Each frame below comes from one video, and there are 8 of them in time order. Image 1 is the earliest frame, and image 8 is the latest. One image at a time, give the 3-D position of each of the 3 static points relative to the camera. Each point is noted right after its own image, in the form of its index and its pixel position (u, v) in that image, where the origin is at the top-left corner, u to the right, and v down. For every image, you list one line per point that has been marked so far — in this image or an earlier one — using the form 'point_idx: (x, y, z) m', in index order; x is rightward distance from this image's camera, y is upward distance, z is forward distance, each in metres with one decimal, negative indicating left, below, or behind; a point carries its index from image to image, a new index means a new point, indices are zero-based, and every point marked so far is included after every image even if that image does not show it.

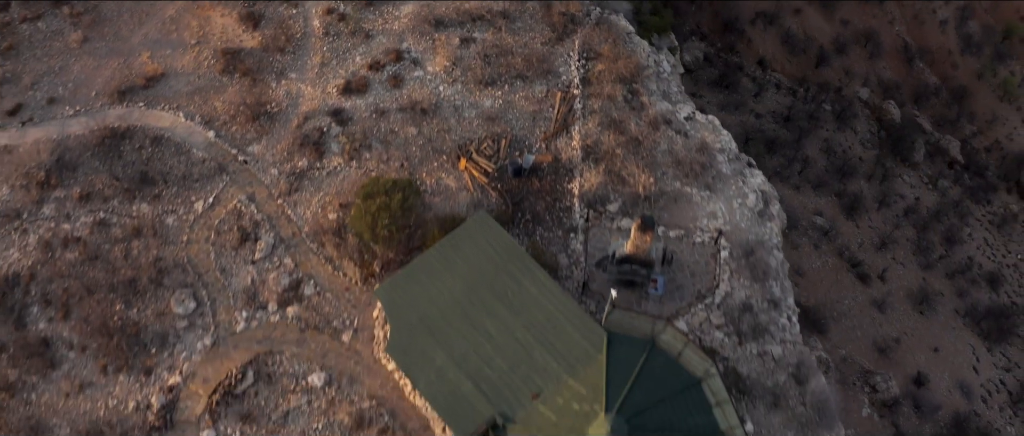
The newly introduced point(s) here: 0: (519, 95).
0: (+0.2, +2.9, +15.8) m
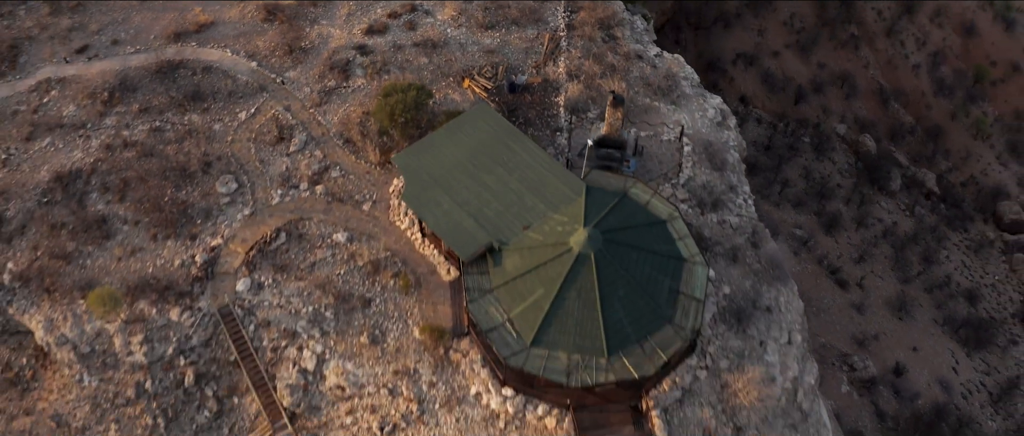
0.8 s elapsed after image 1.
0: (+0.1, +4.8, +18.5) m
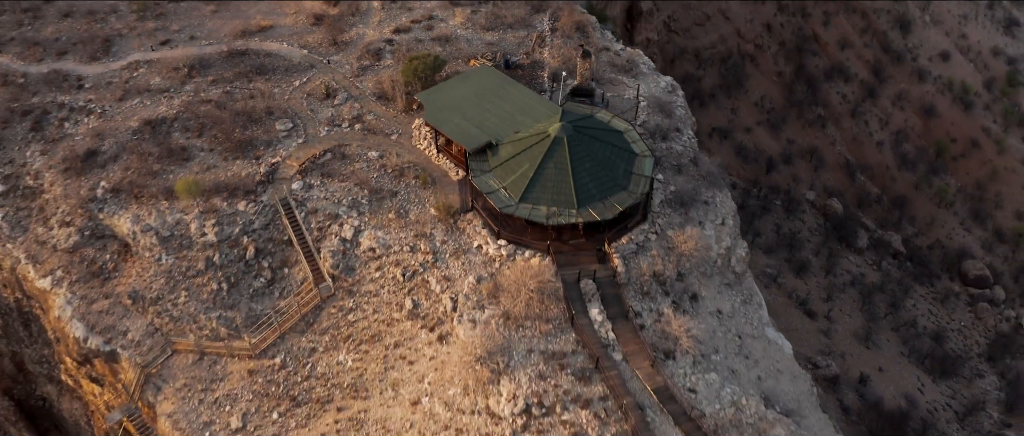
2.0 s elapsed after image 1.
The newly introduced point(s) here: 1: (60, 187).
0: (0.0, +6.0, +23.3) m
1: (-12.6, +1.0, +19.6) m
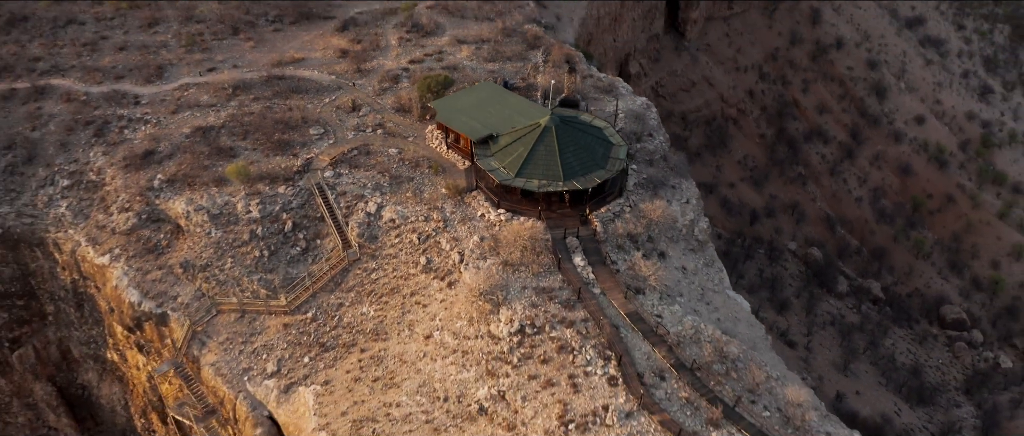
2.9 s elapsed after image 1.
0: (-0.1, +5.9, +27.0) m
1: (-12.7, +1.4, +22.8) m
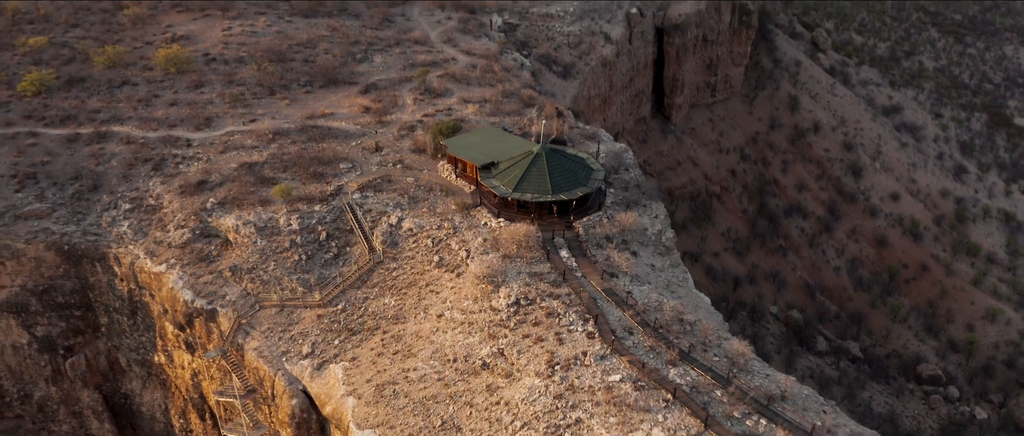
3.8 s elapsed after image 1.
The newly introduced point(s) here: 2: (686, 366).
0: (-0.2, +4.5, +31.7) m
1: (-12.7, +0.6, +26.8) m
2: (+4.2, -3.6, +17.1) m
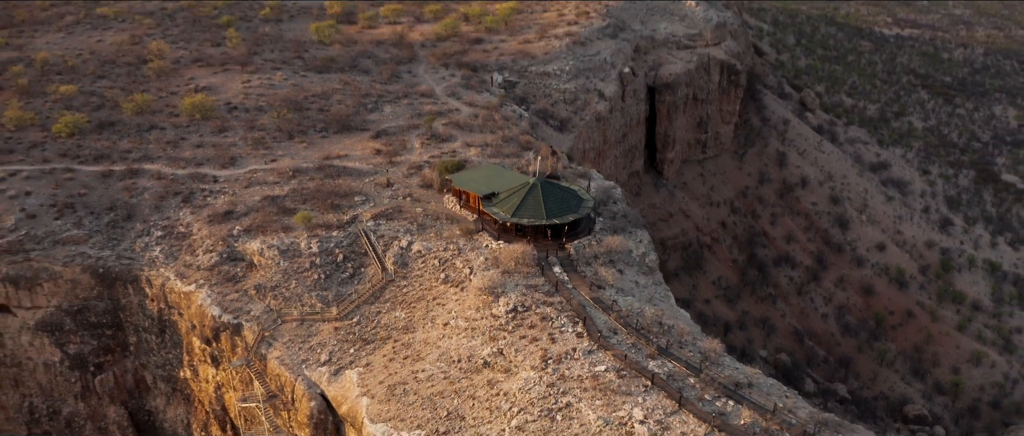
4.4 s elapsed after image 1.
0: (-0.2, +2.9, +34.6) m
1: (-12.8, -0.5, +29.5) m
2: (+4.2, -3.9, +19.5) m
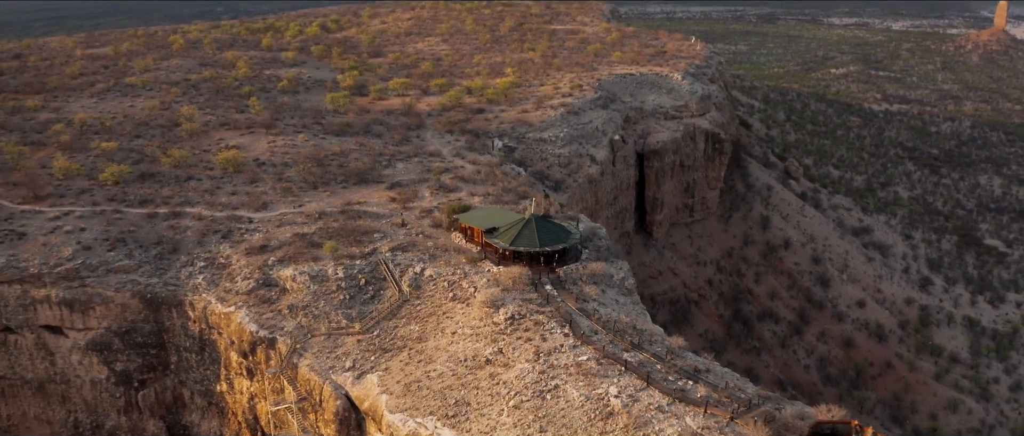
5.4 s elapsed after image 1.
0: (-0.3, +0.7, +39.3) m
1: (-12.9, -2.1, +33.7) m
2: (+4.1, -4.5, +23.5) m
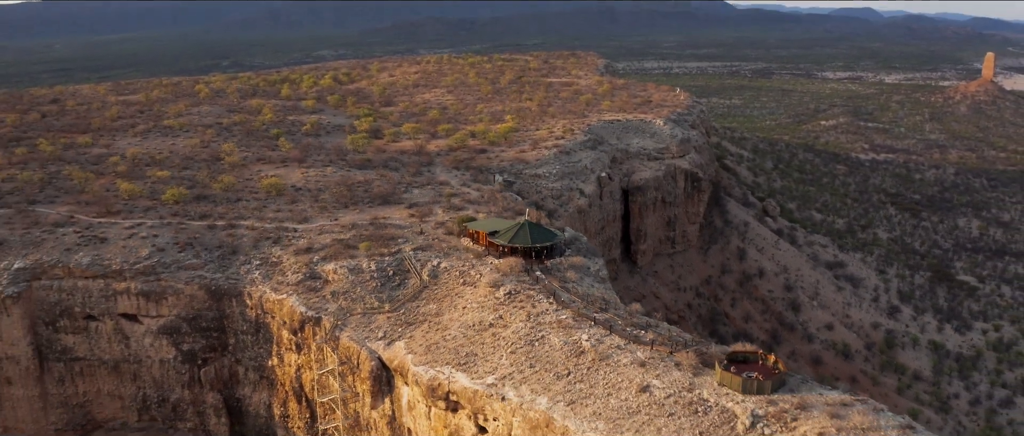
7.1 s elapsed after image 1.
0: (-0.4, -0.1, +47.0) m
1: (-13.0, -2.6, +41.3) m
2: (+4.0, -4.2, +30.8) m
